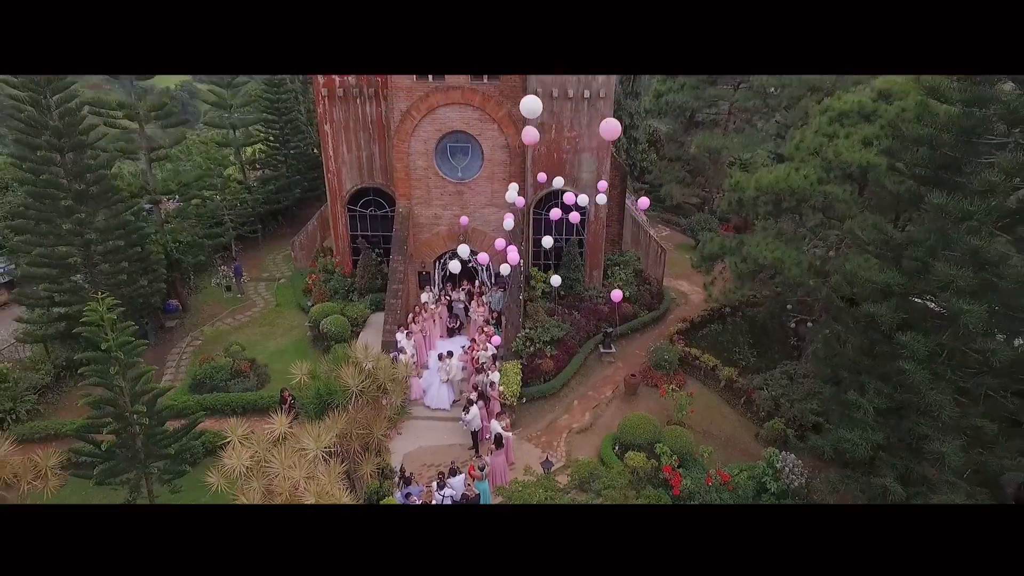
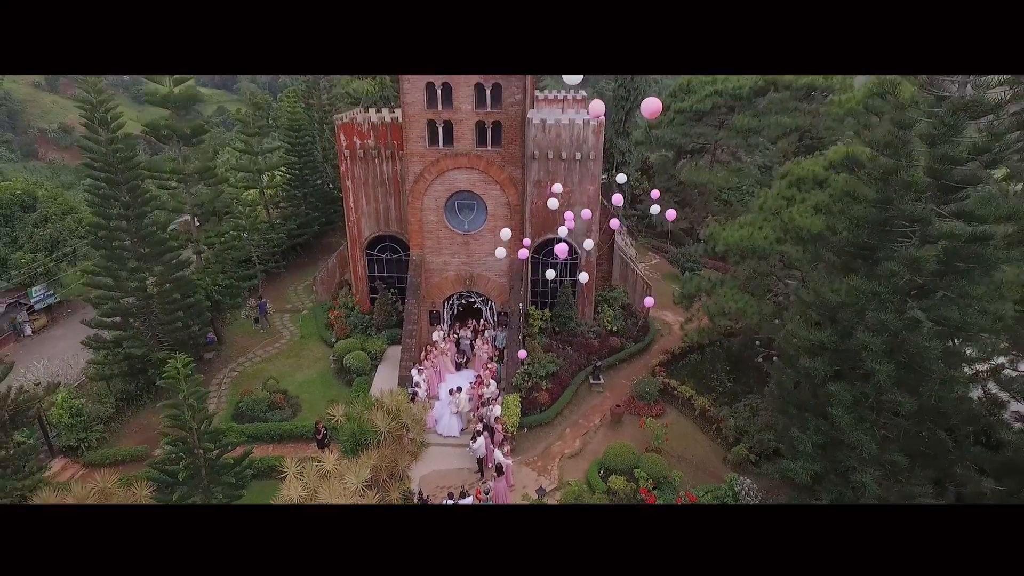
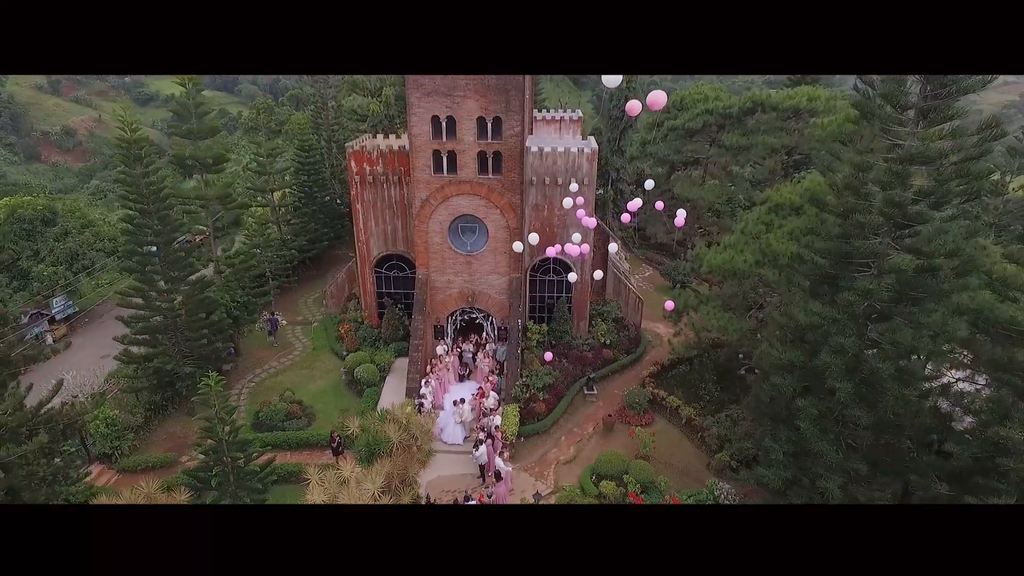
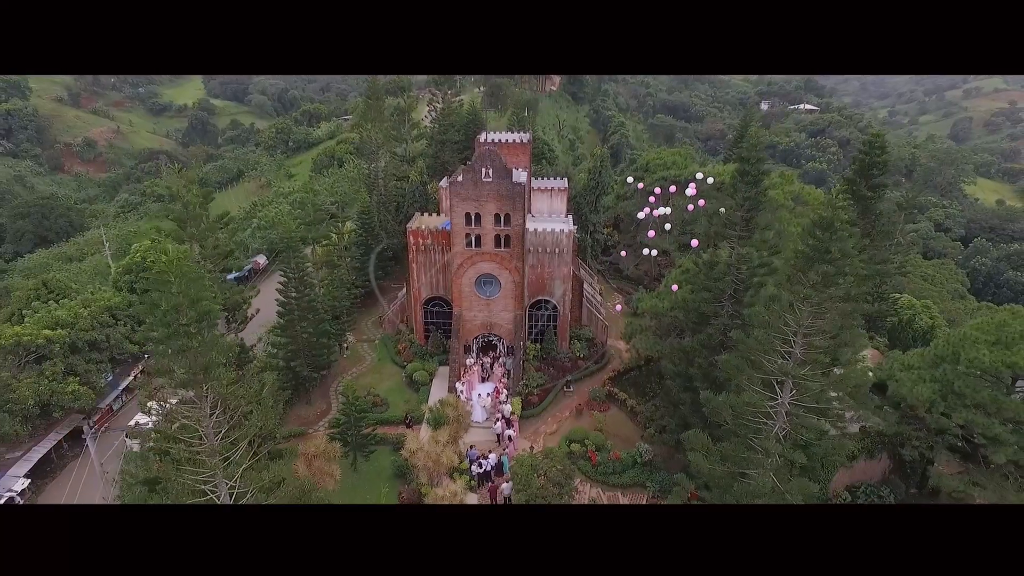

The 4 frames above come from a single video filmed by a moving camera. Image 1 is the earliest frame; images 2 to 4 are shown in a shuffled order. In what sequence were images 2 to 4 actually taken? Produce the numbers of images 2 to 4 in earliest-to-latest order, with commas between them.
2, 3, 4
